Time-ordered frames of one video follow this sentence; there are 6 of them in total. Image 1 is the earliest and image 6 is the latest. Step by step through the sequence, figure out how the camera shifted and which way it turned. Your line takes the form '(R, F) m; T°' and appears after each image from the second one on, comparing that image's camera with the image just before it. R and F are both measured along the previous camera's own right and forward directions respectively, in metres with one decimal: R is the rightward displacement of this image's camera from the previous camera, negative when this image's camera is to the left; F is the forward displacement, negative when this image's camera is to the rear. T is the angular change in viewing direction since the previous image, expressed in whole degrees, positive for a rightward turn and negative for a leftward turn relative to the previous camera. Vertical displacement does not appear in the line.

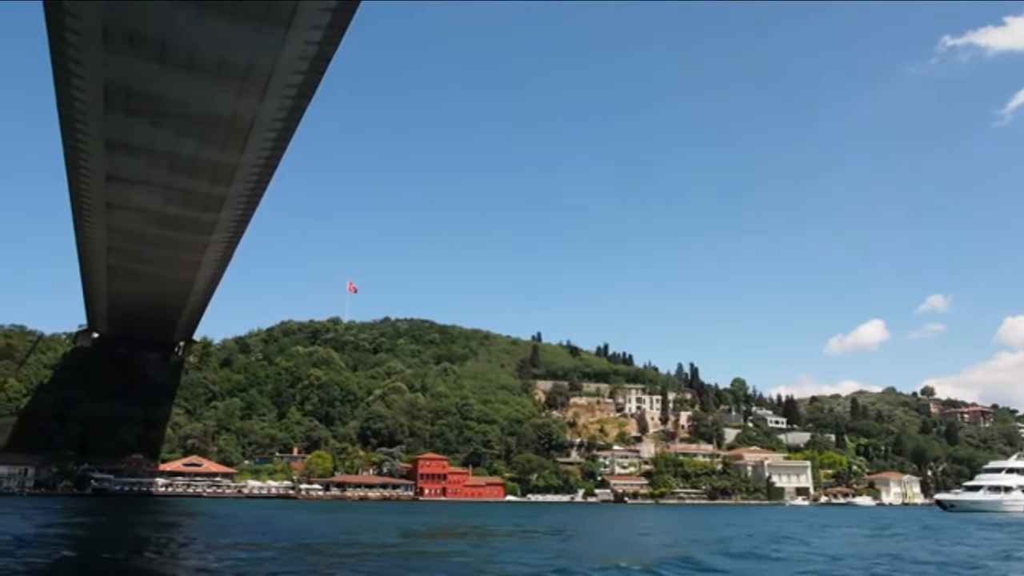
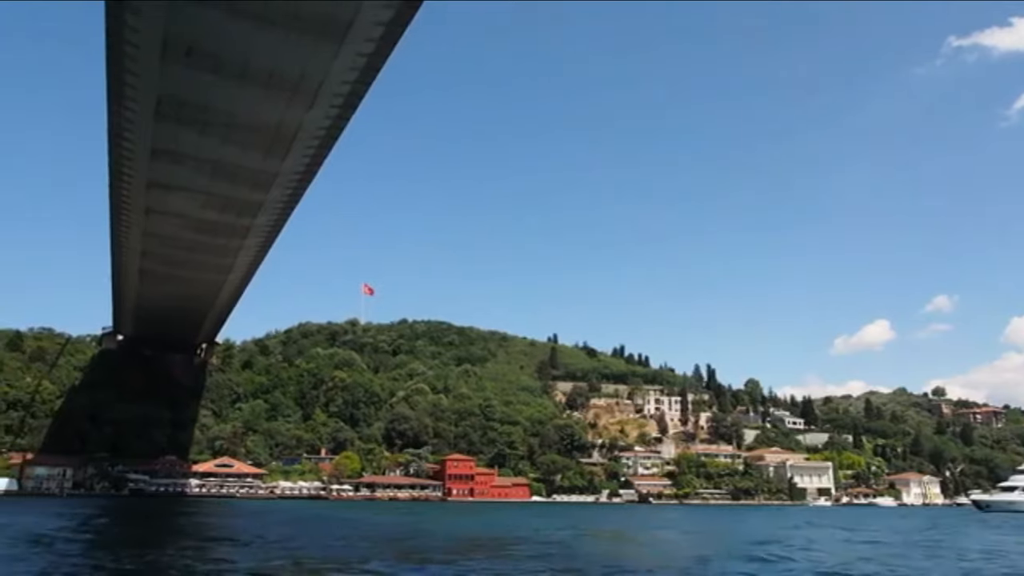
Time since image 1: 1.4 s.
(-0.9, -0.4) m; 0°
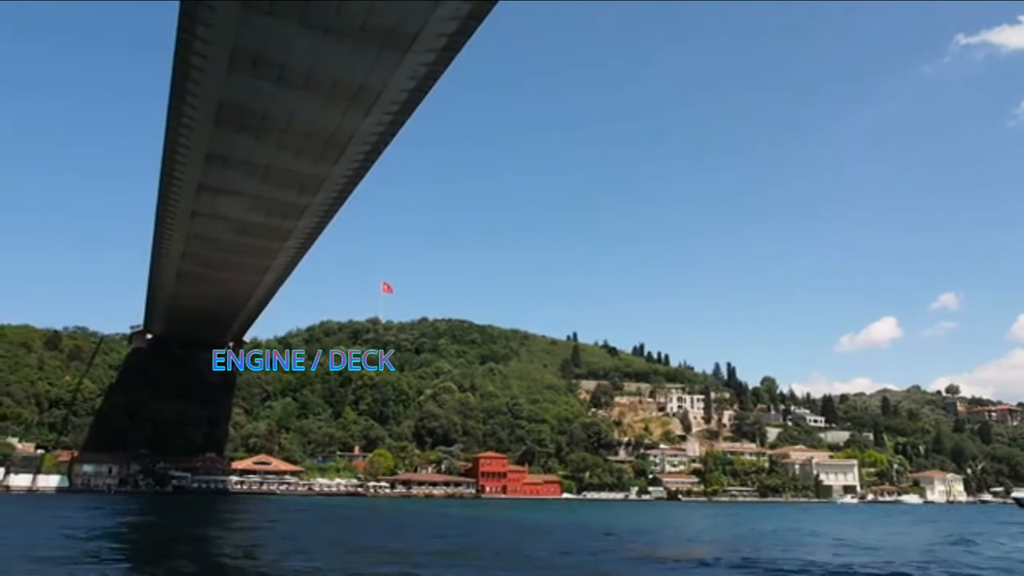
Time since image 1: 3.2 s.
(-1.2, -0.5) m; 0°
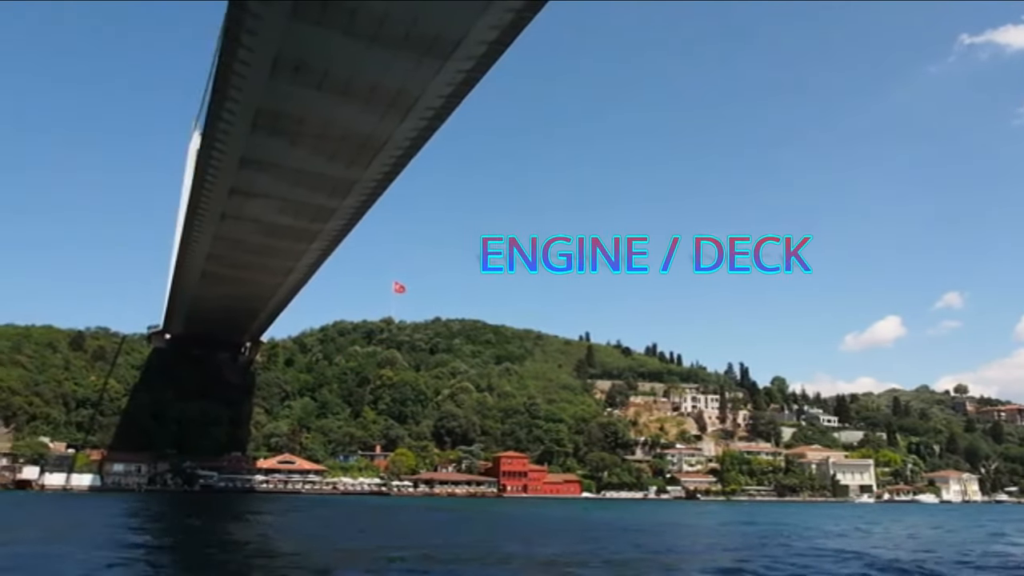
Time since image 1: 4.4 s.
(-0.8, -0.4) m; 0°
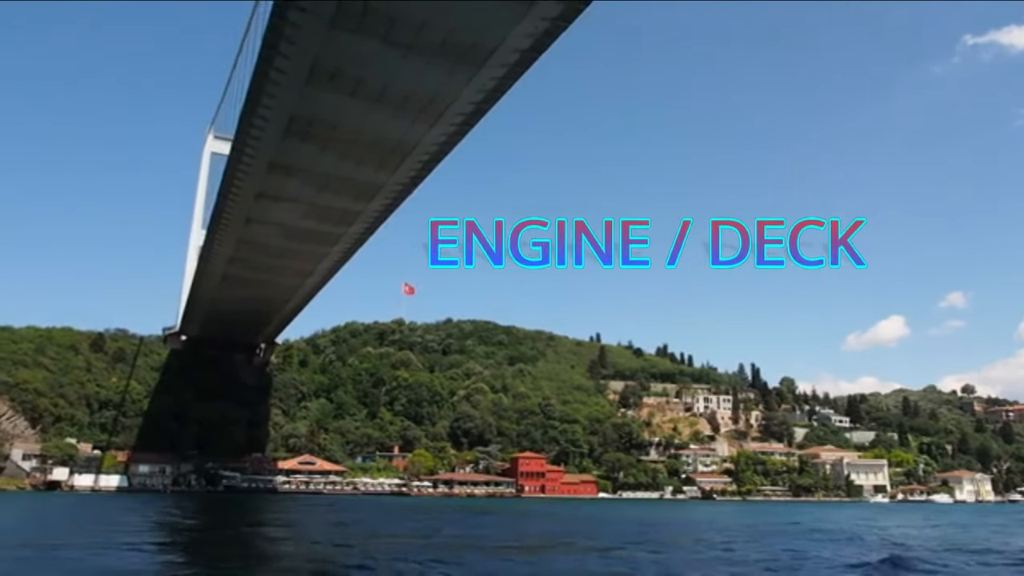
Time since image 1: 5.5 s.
(-0.7, -0.3) m; 0°
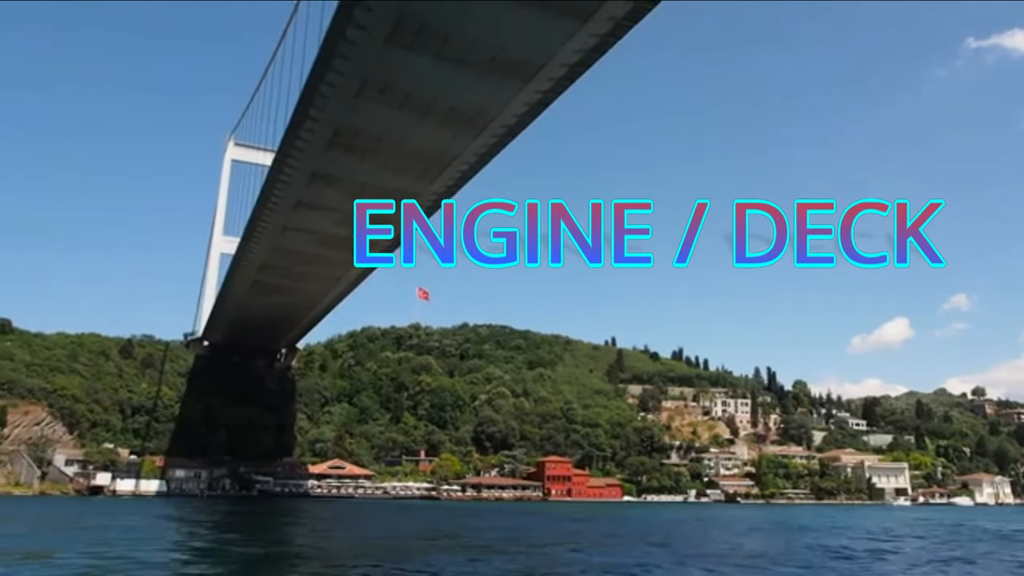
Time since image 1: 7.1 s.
(-1.0, -0.4) m; 0°
